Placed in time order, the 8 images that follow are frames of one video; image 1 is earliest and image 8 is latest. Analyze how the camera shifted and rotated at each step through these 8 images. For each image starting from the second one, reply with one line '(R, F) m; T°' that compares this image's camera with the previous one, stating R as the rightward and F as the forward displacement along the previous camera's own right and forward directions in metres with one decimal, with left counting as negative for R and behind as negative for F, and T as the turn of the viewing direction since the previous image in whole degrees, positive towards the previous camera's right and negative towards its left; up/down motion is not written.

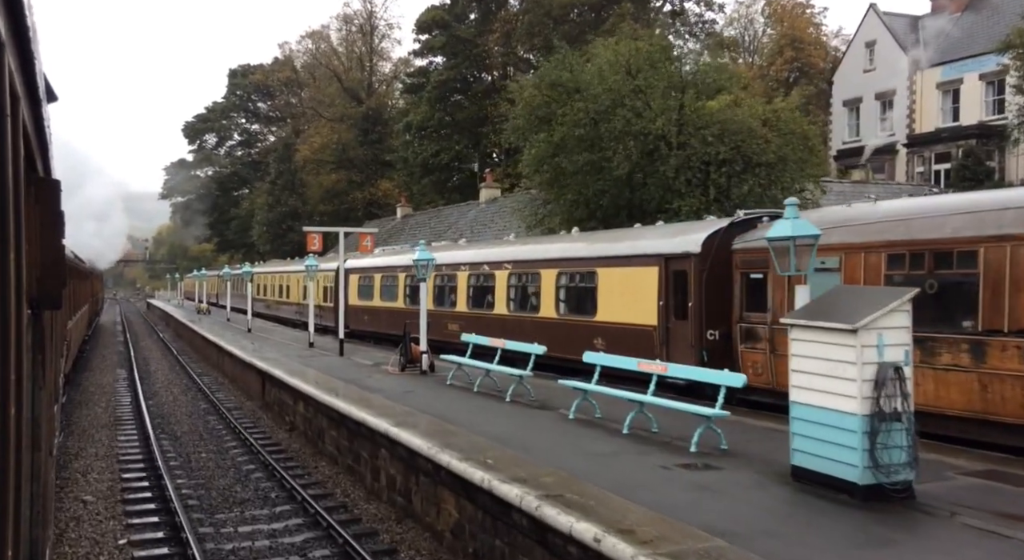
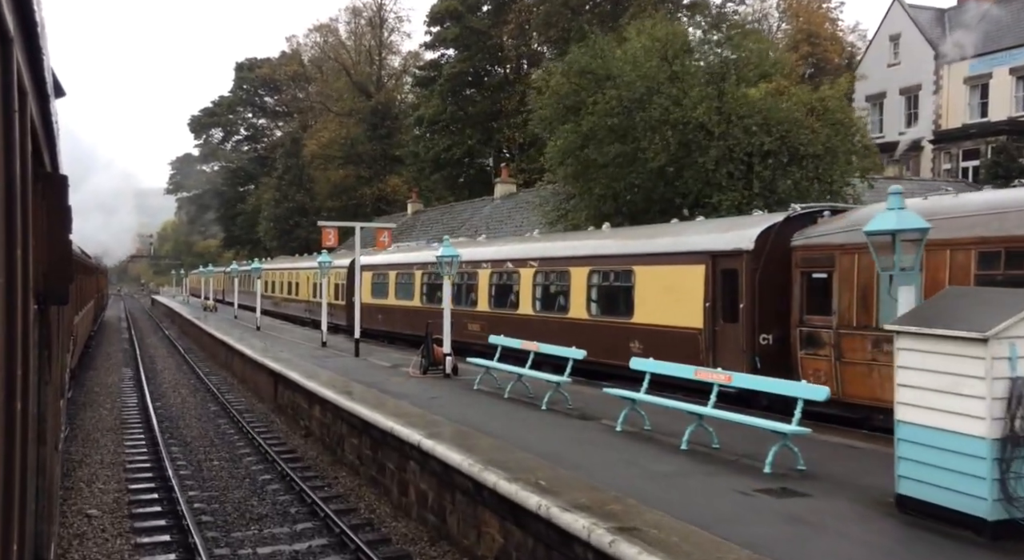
(-0.4, +0.8) m; 0°
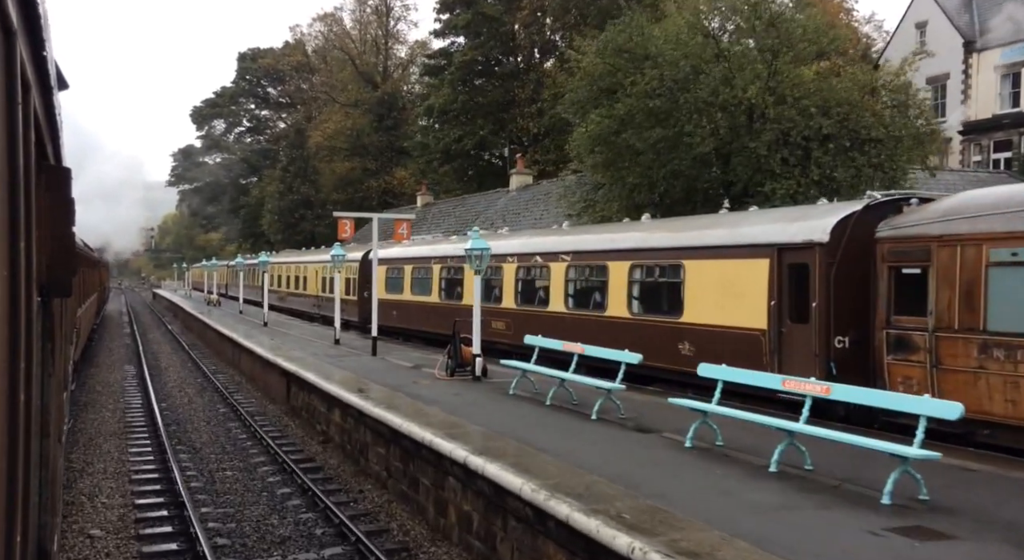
(-0.5, +1.0) m; 0°
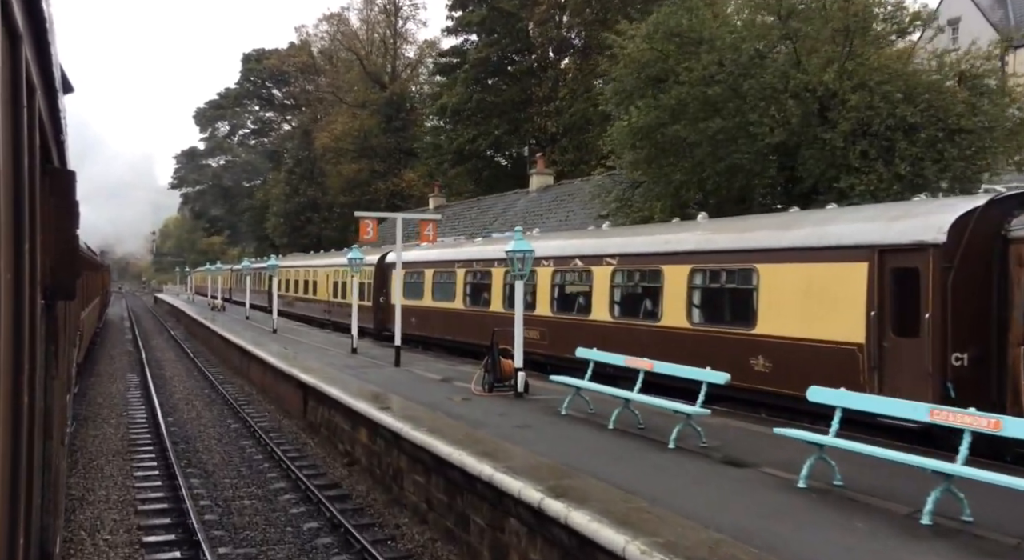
(-0.6, +1.2) m; 0°
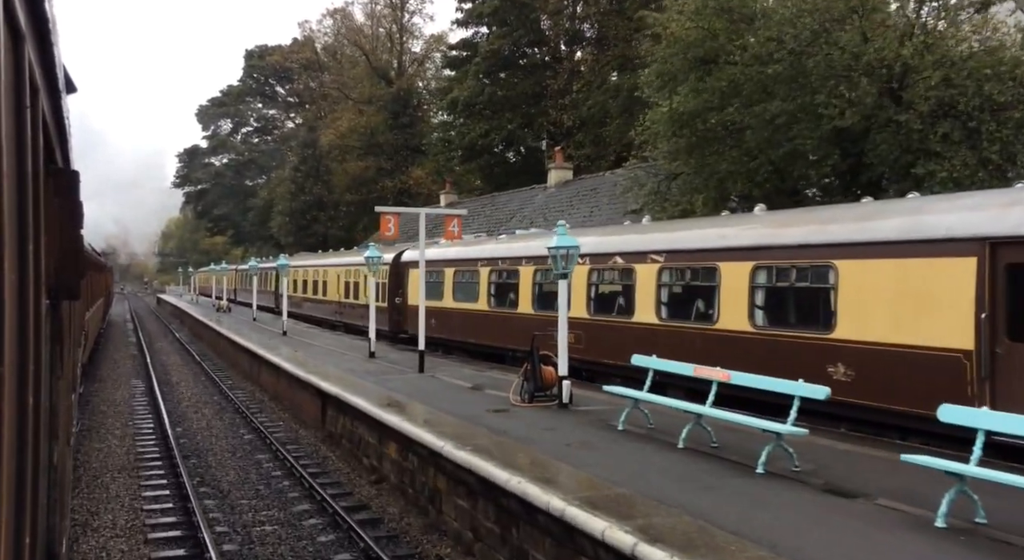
(-0.5, +1.0) m; 0°
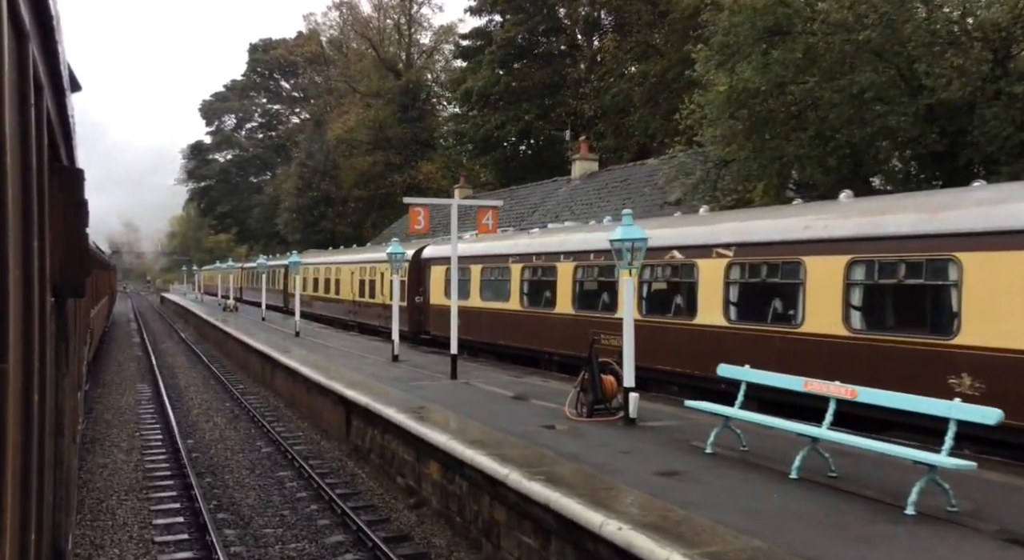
(-0.6, +1.3) m; 0°
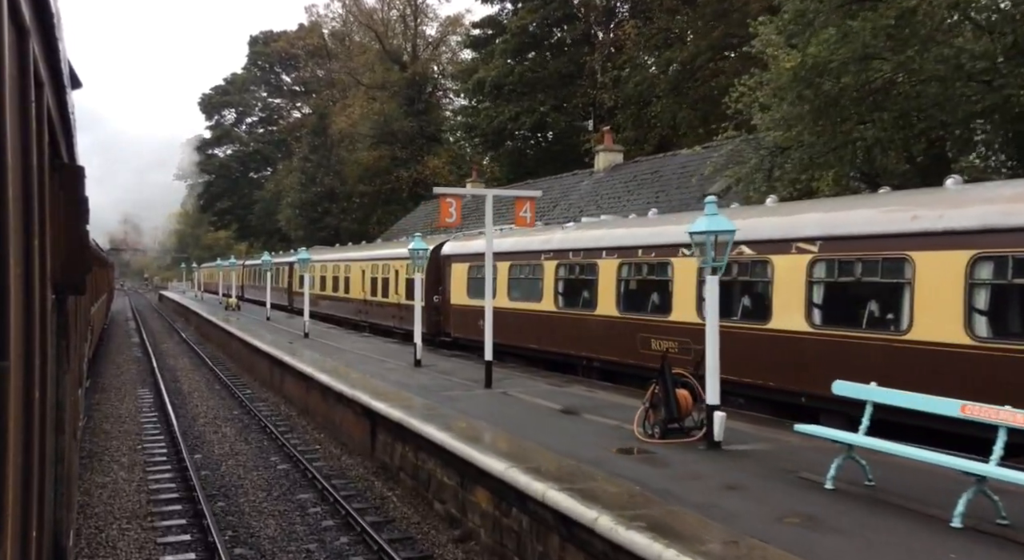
(-0.6, +1.3) m; 0°
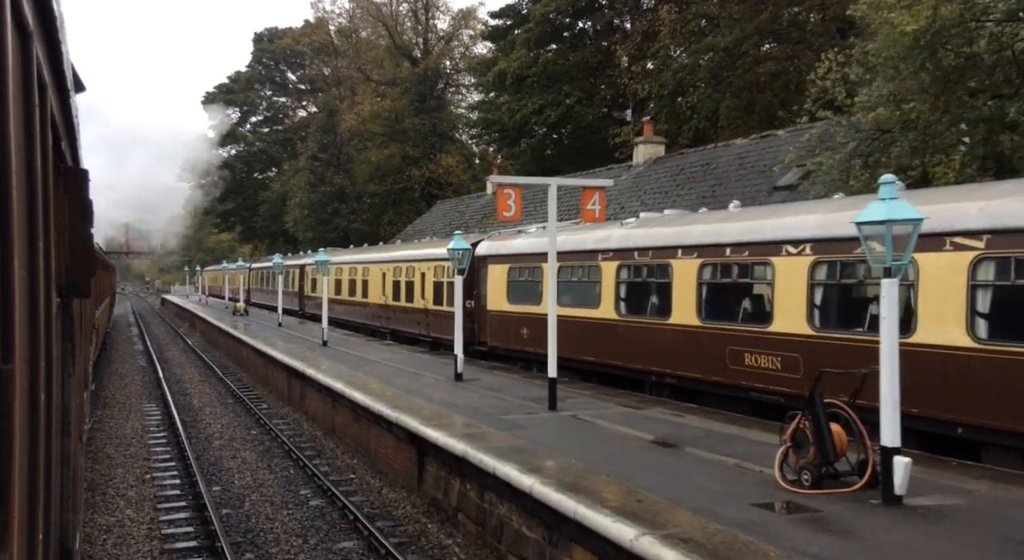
(-0.8, +1.8) m; 0°
